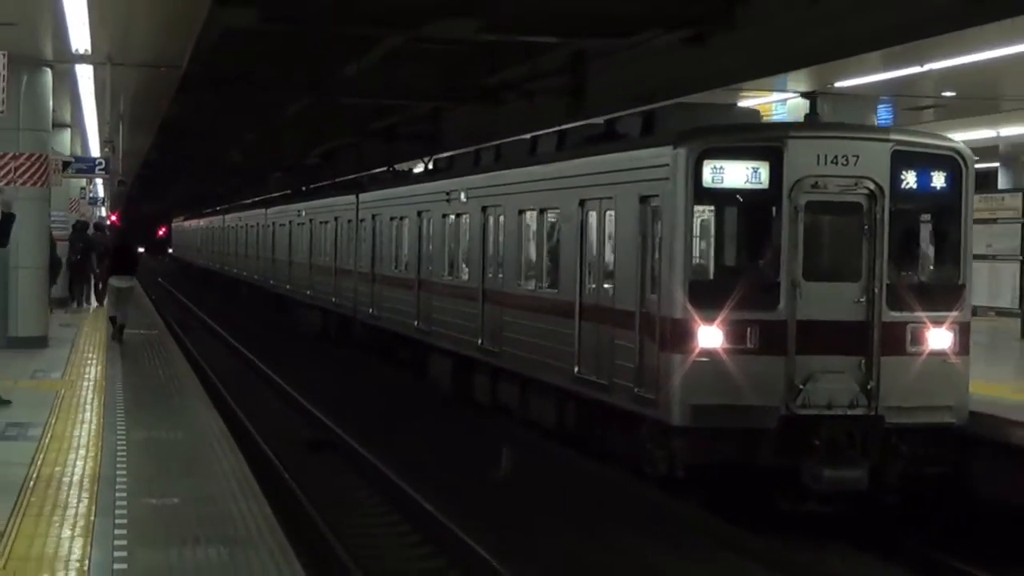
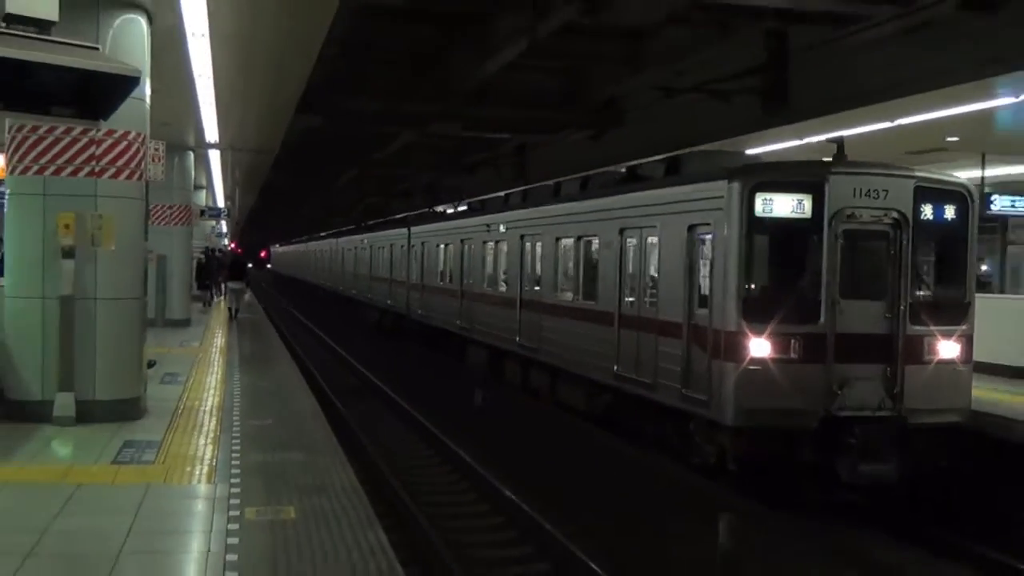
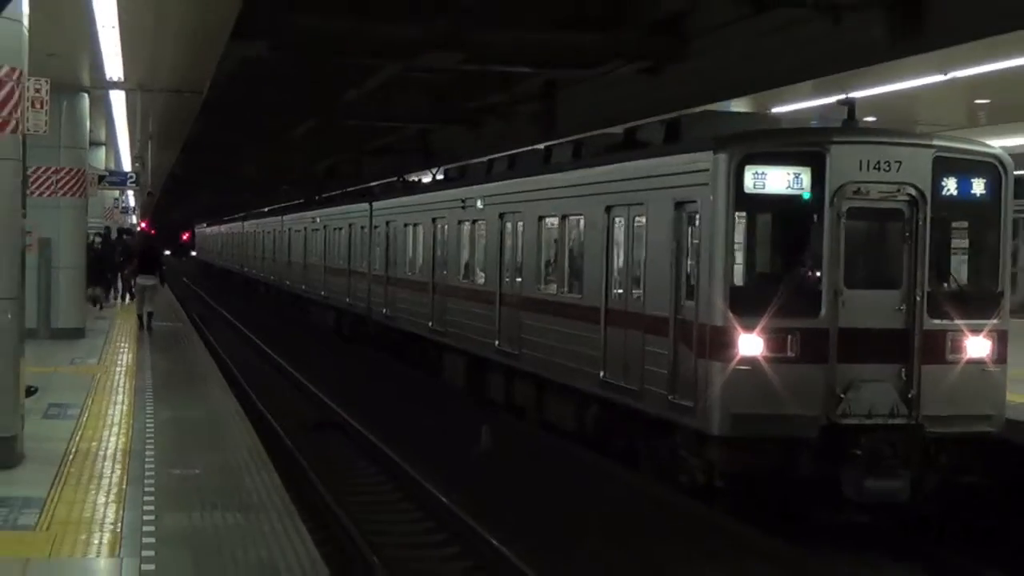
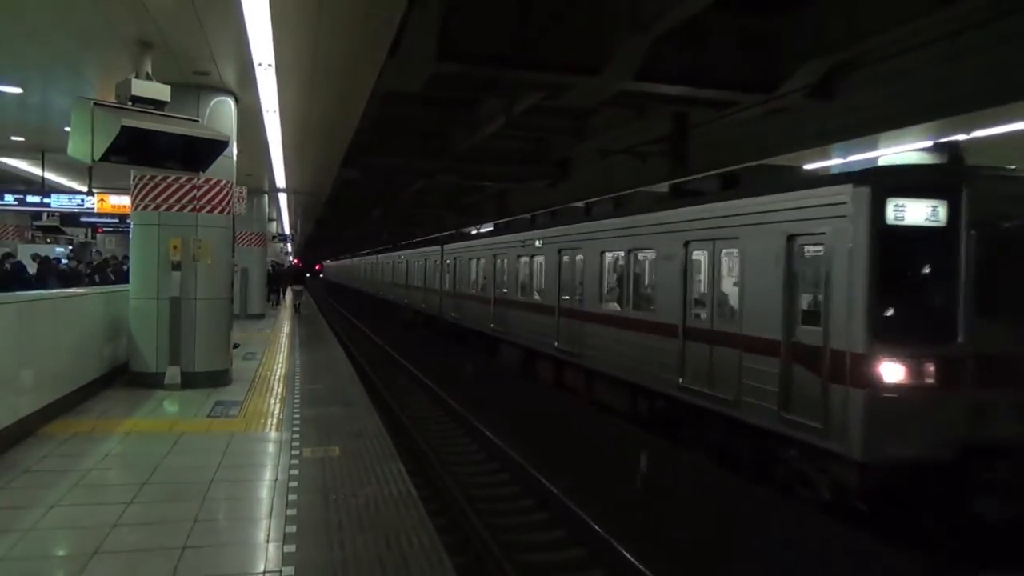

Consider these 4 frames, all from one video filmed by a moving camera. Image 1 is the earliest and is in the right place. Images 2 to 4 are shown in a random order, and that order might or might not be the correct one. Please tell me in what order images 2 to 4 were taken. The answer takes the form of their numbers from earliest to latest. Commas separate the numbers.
3, 2, 4
